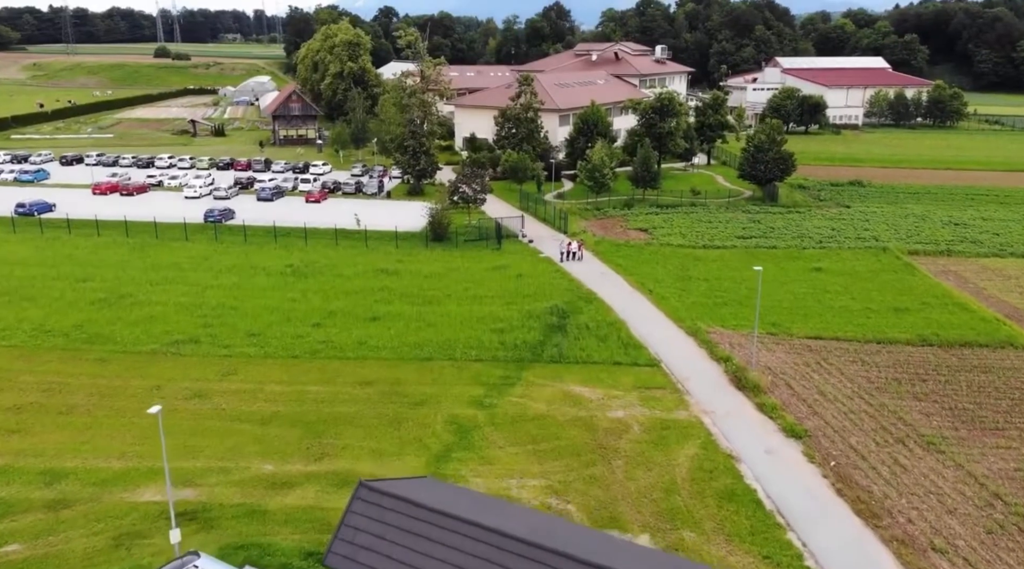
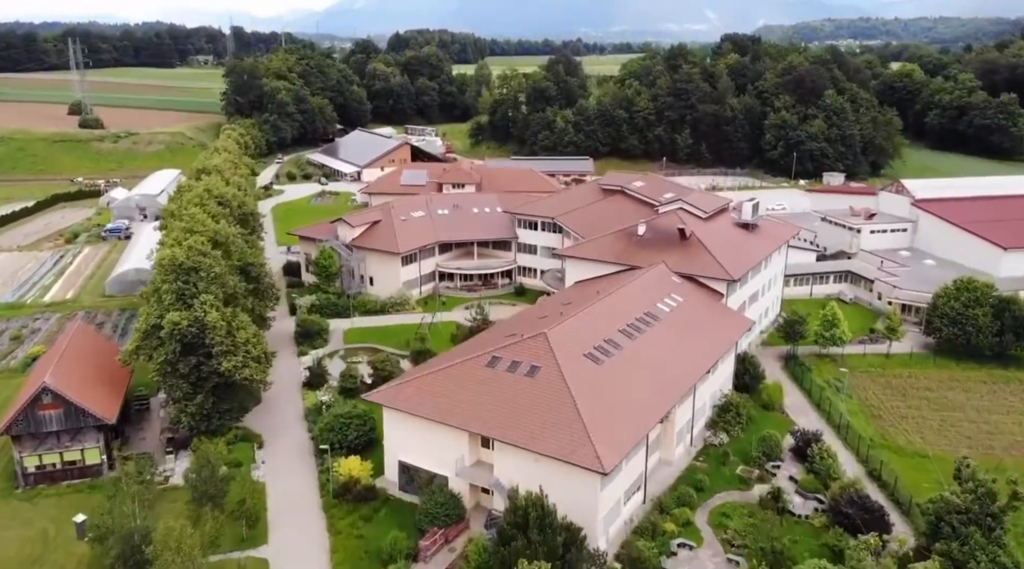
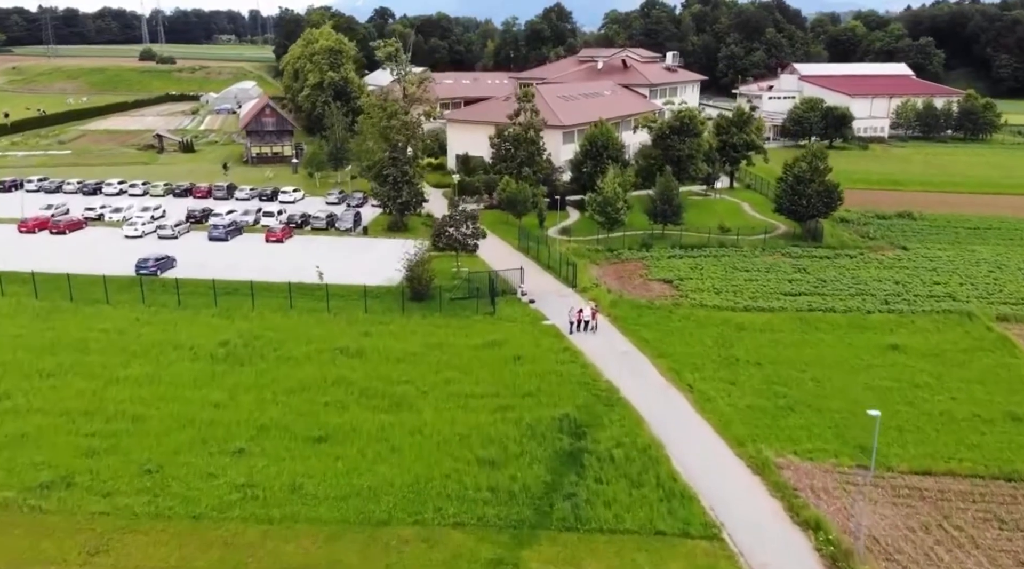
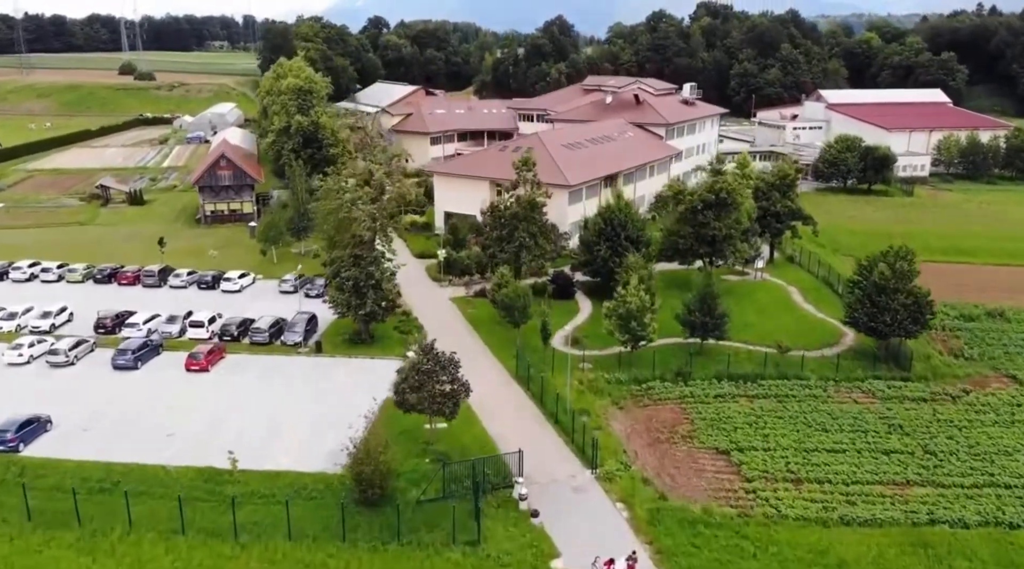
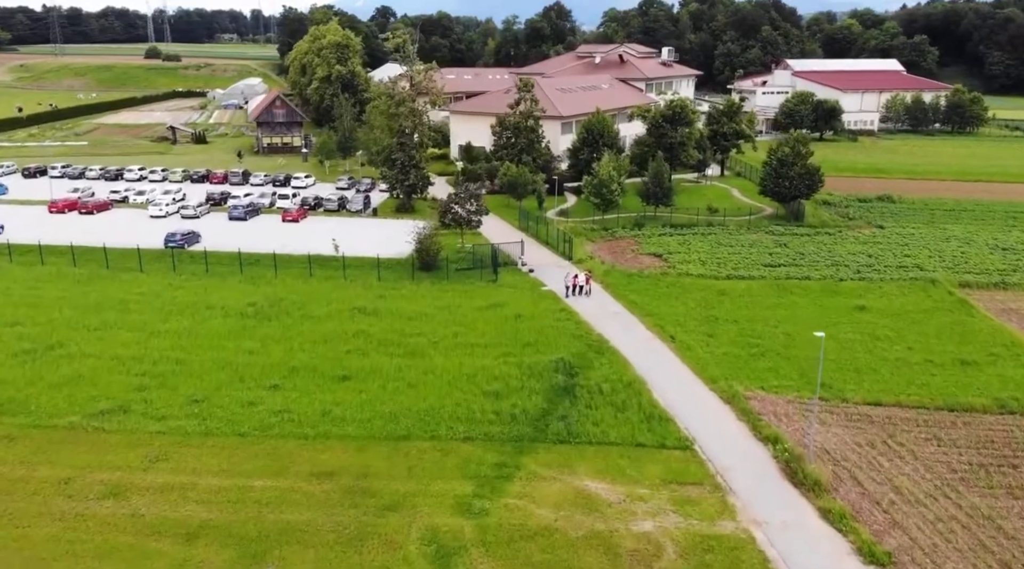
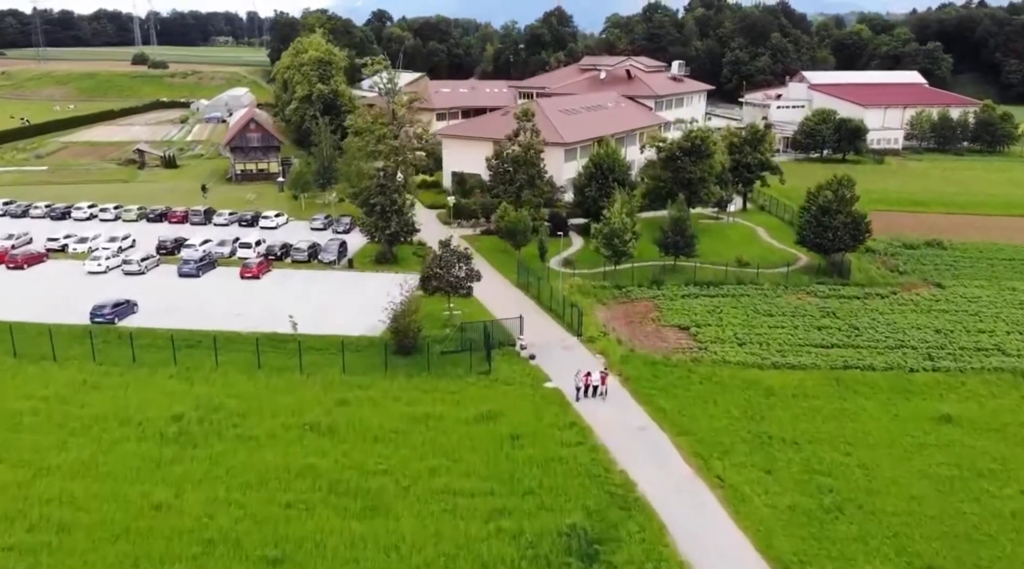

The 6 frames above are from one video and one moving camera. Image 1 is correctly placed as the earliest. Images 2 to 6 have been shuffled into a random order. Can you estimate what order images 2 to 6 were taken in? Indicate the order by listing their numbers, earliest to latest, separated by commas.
5, 3, 6, 4, 2
